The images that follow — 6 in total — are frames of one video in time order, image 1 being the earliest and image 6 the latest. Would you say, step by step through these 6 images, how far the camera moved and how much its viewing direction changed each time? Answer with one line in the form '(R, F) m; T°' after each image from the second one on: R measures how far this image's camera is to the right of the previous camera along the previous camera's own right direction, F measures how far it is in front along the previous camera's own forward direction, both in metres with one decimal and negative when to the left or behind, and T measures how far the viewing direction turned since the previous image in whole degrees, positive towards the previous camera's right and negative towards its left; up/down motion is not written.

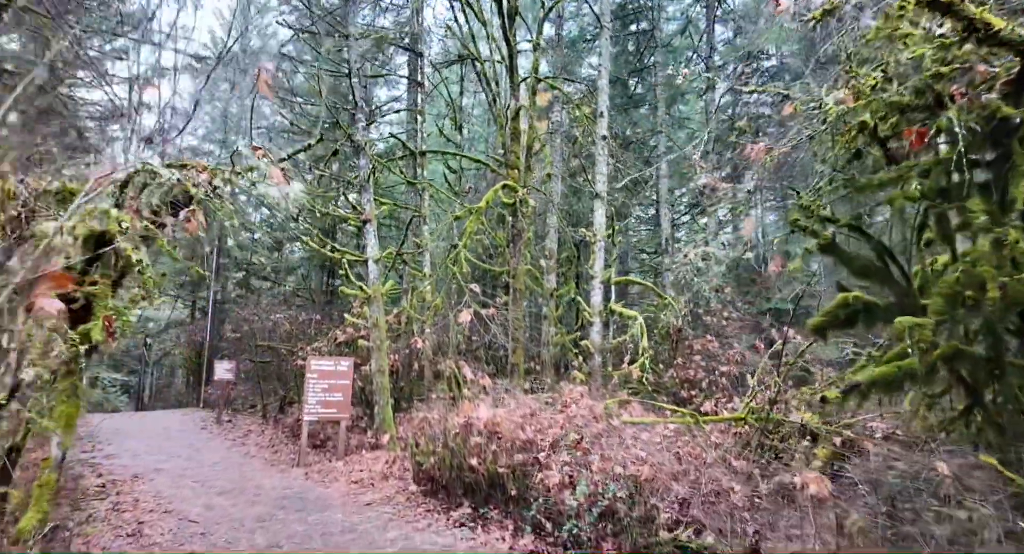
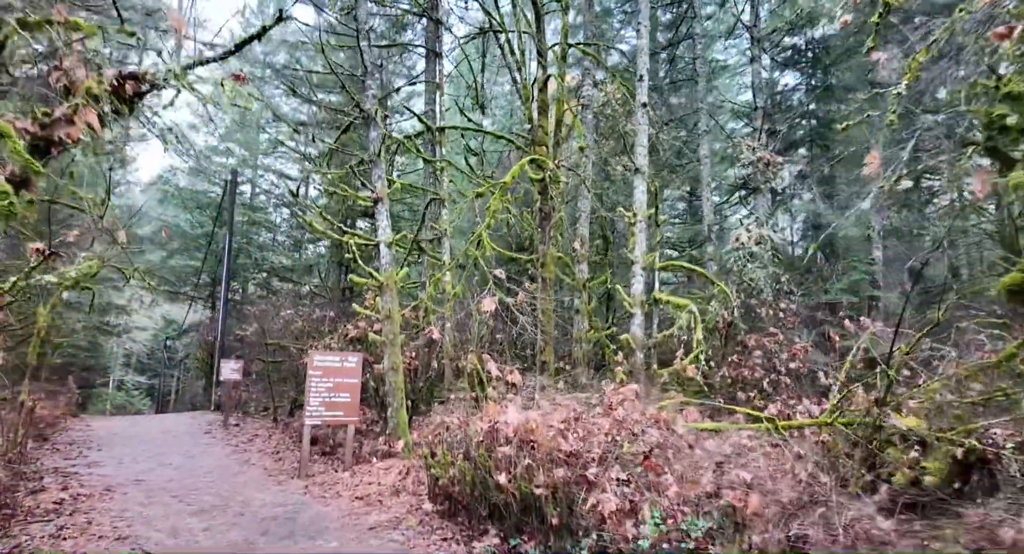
(-0.1, +1.3) m; -2°
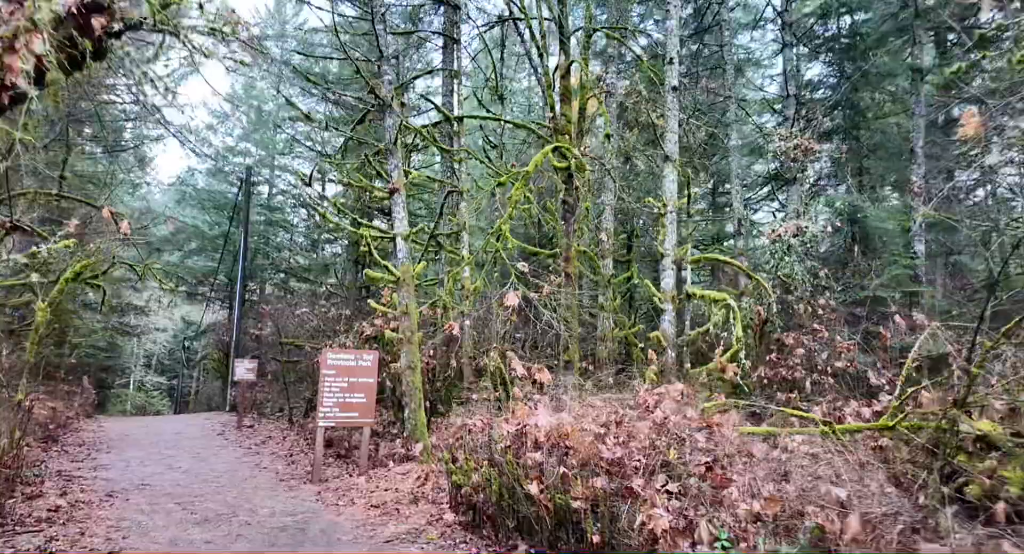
(-0.1, +0.5) m; -2°
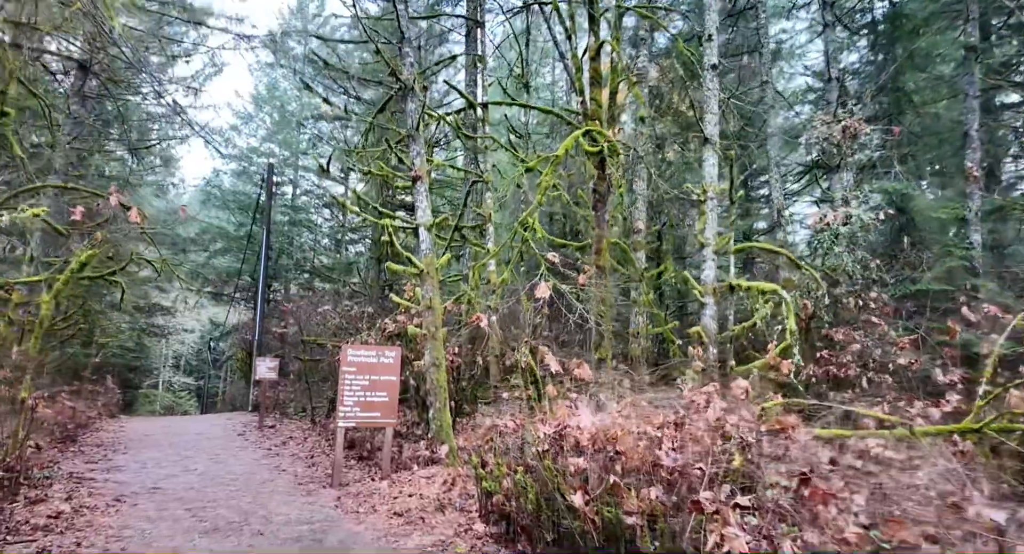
(-0.1, +0.5) m; -2°
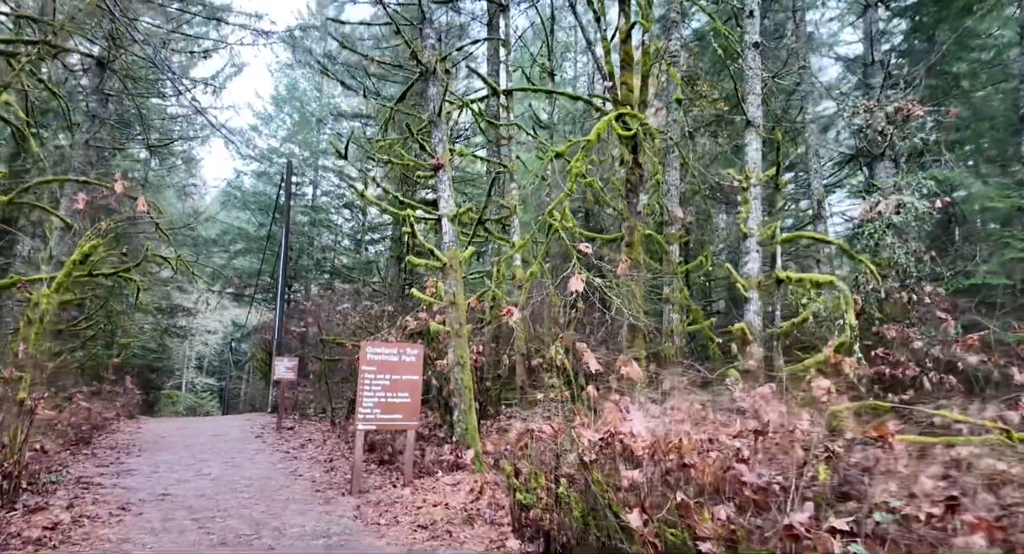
(-0.1, +0.5) m; -2°
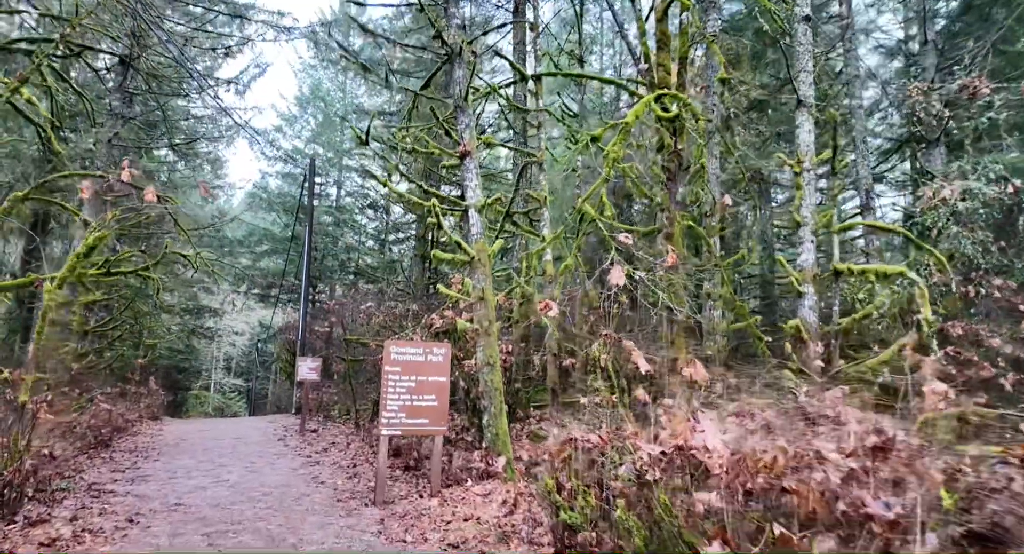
(-0.1, +0.5) m; -2°
